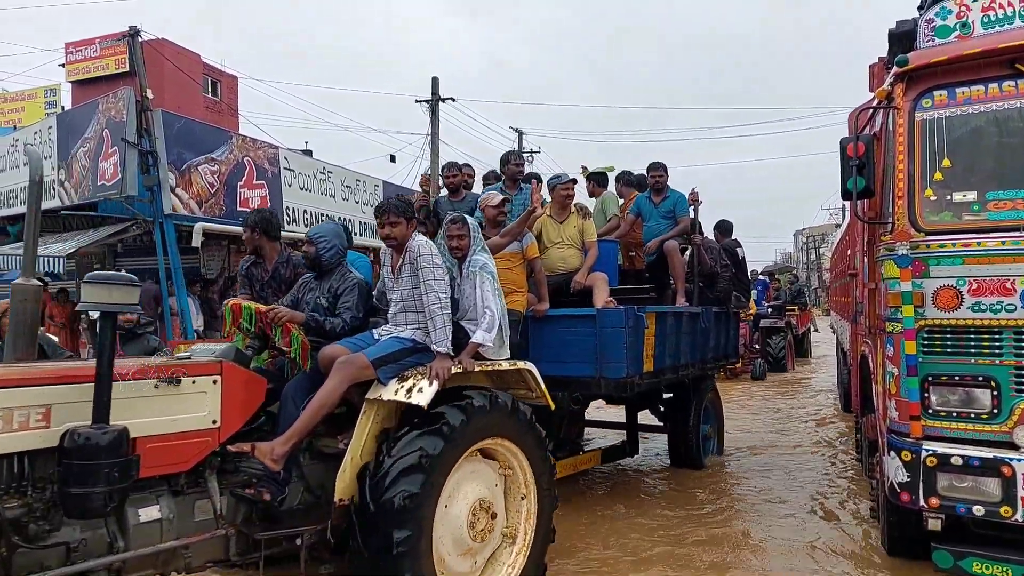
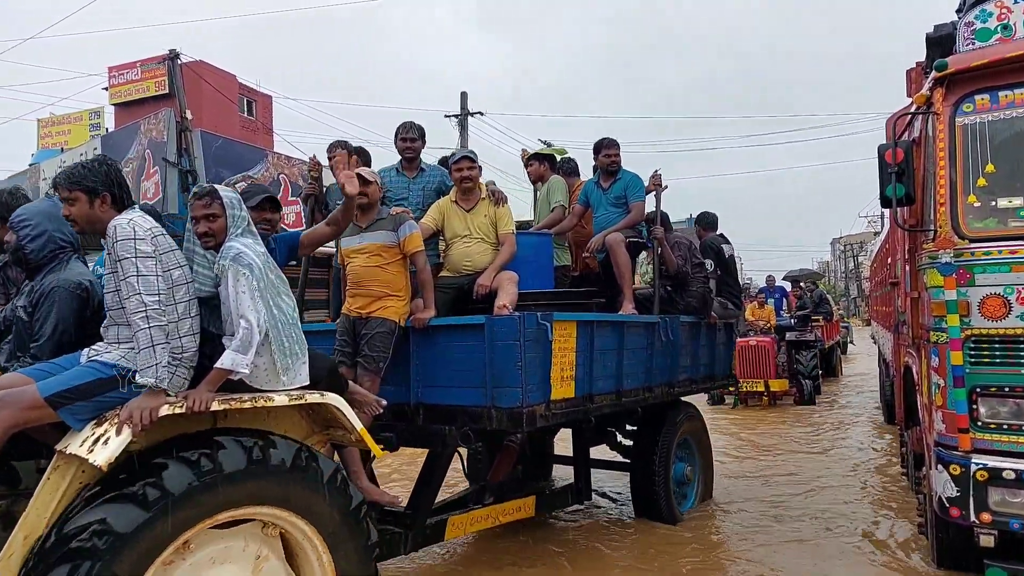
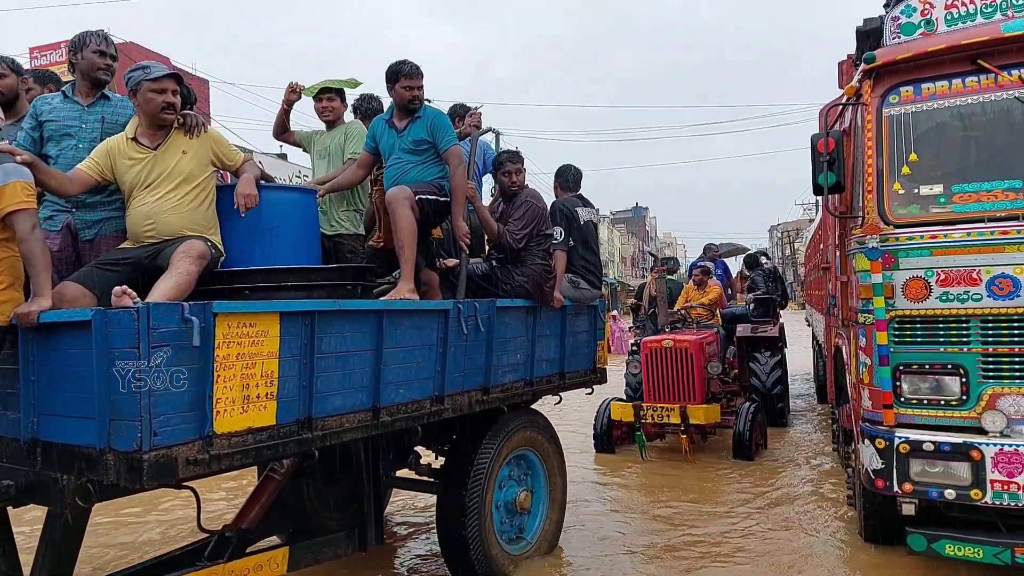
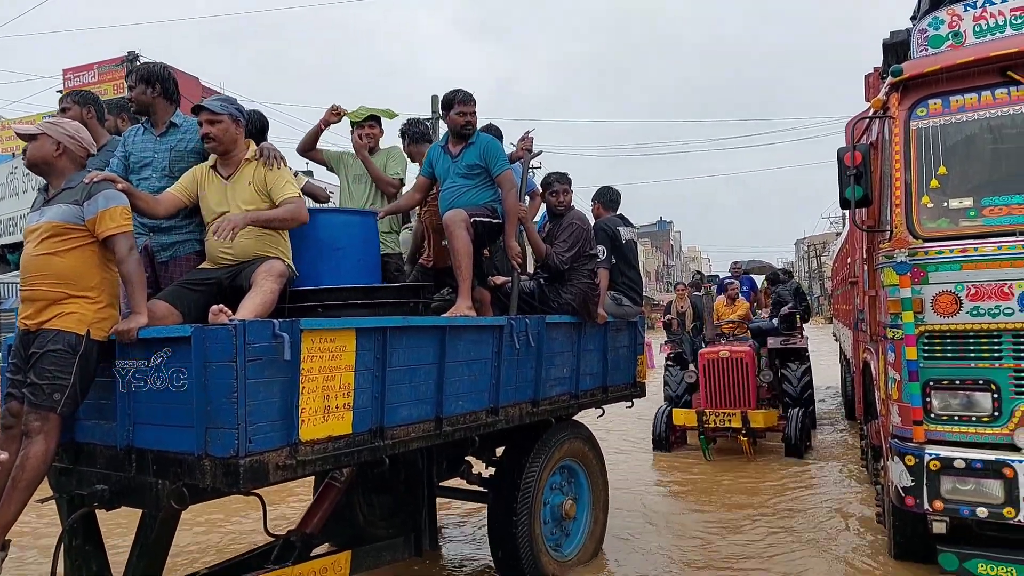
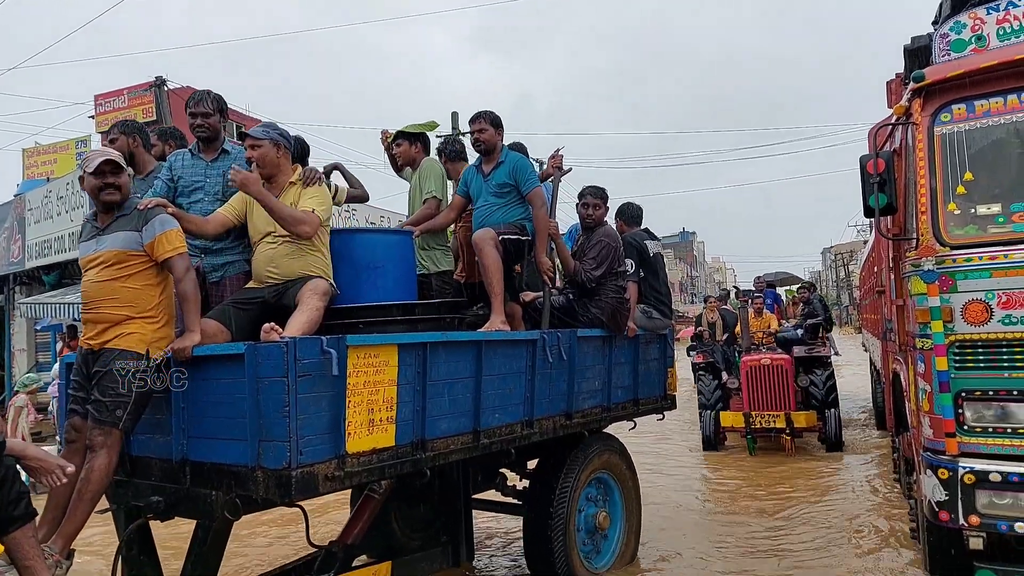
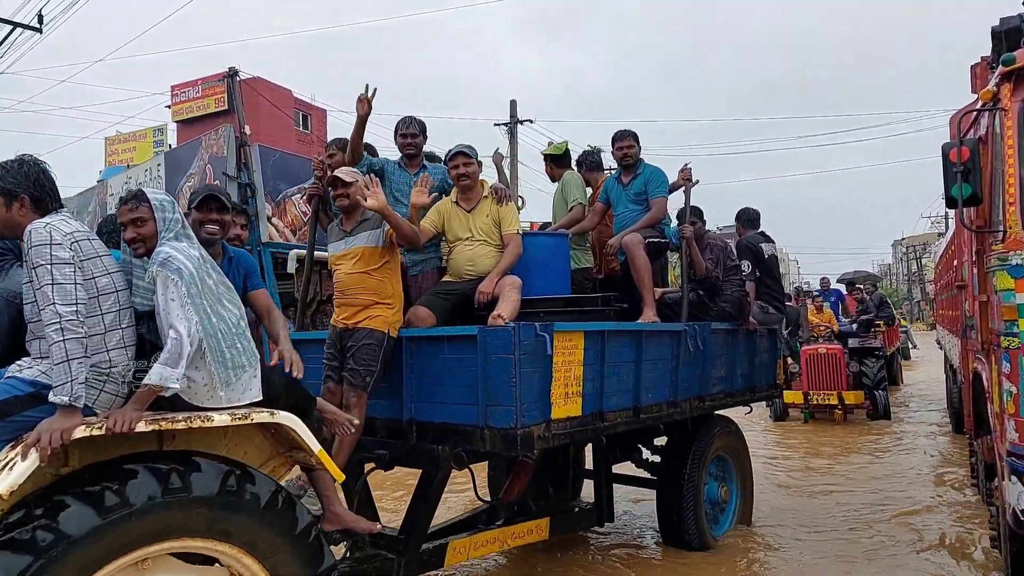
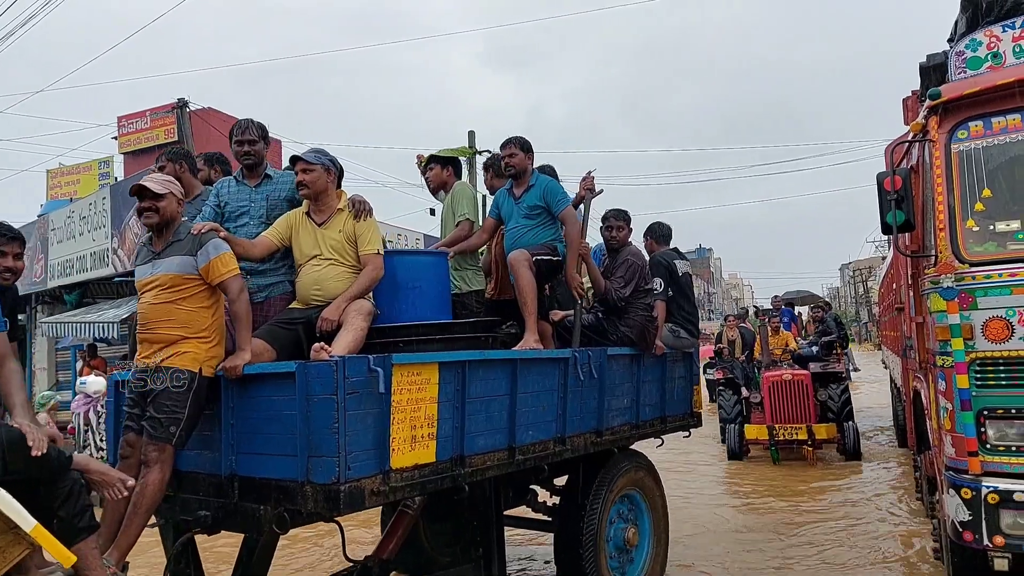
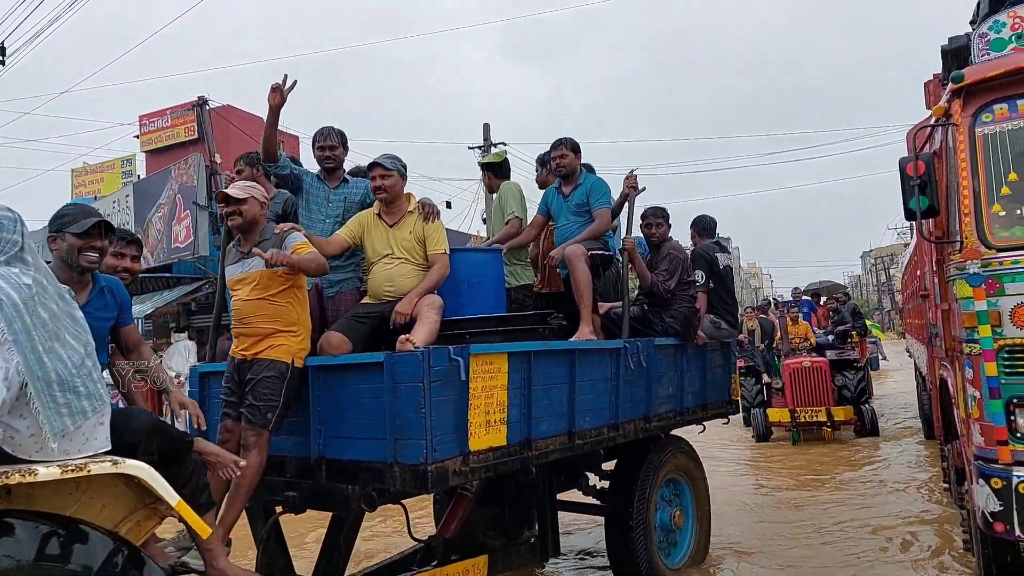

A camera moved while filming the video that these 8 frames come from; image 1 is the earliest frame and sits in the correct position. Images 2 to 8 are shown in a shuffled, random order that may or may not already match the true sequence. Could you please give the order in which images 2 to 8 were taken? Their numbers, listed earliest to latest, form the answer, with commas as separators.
2, 6, 8, 7, 5, 4, 3
